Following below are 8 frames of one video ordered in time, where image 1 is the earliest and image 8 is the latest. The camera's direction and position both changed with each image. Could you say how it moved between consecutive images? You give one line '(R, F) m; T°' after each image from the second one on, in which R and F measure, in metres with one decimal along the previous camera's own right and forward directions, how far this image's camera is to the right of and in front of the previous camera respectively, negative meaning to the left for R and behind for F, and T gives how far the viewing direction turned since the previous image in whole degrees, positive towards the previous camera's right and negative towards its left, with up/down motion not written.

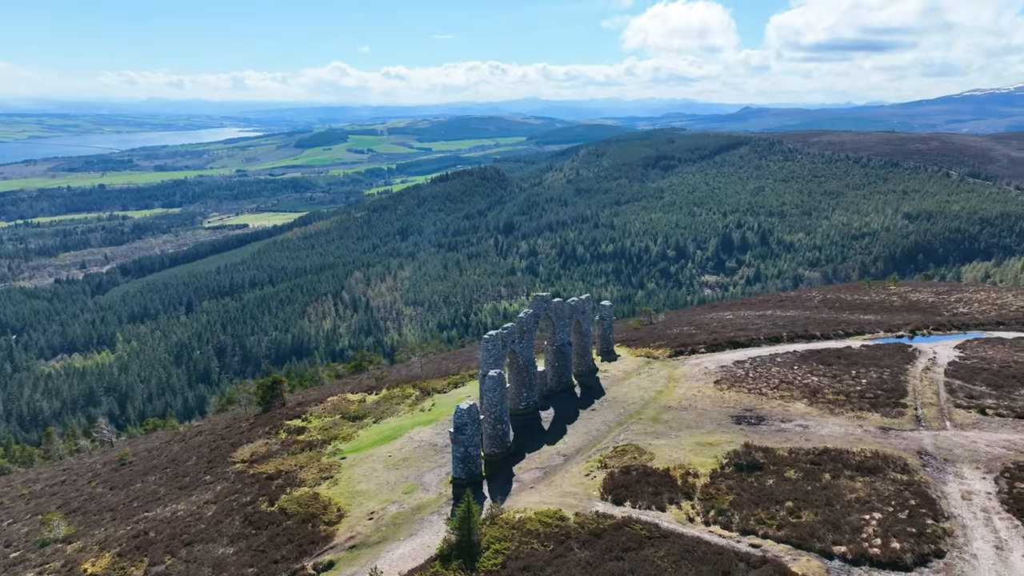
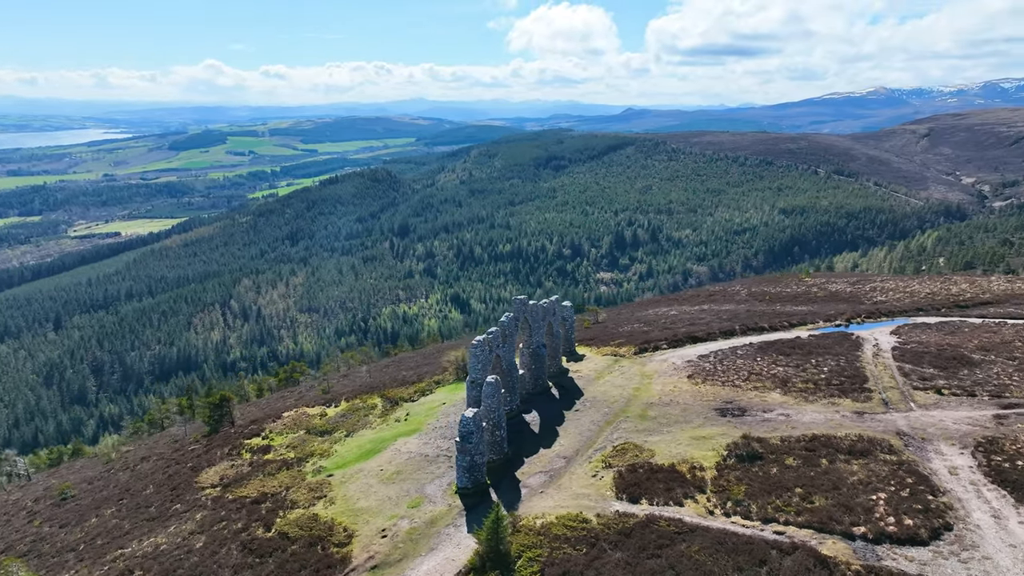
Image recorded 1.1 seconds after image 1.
(-5.7, +0.7) m; +8°
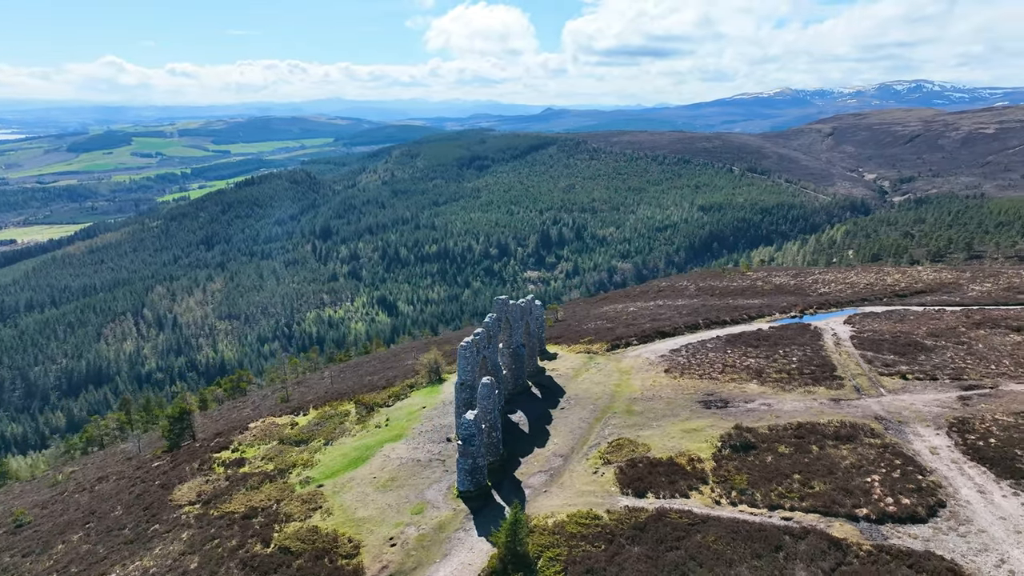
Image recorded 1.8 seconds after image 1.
(-3.9, +0.3) m; +6°
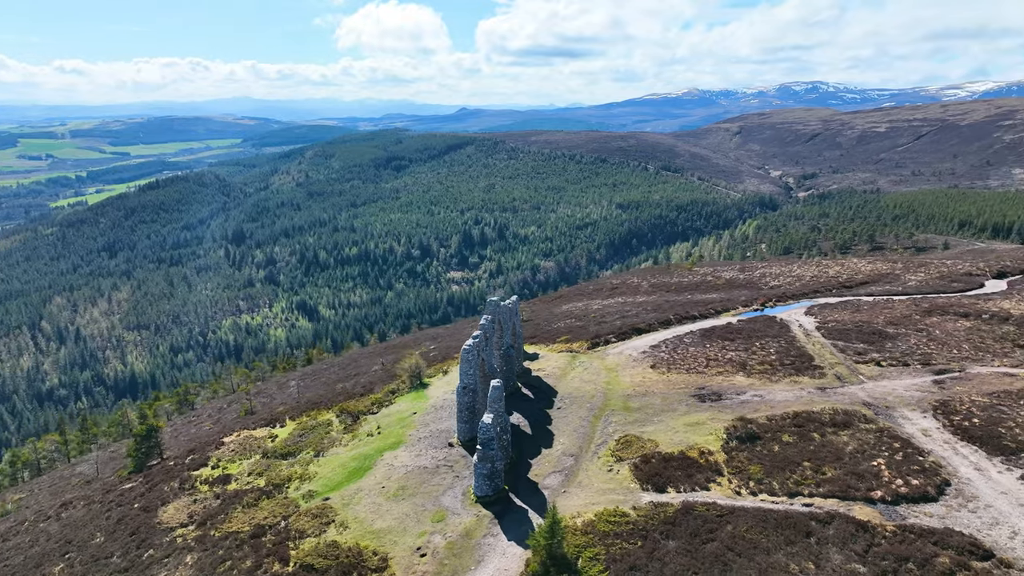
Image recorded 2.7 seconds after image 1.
(-4.9, +0.4) m; +6°
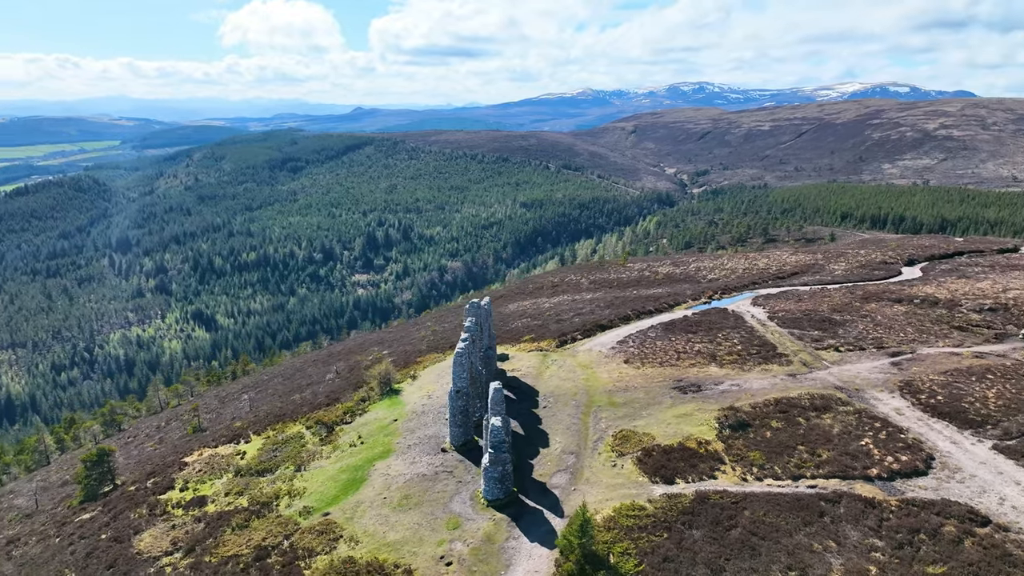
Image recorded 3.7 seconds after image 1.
(-5.3, +0.5) m; +8°
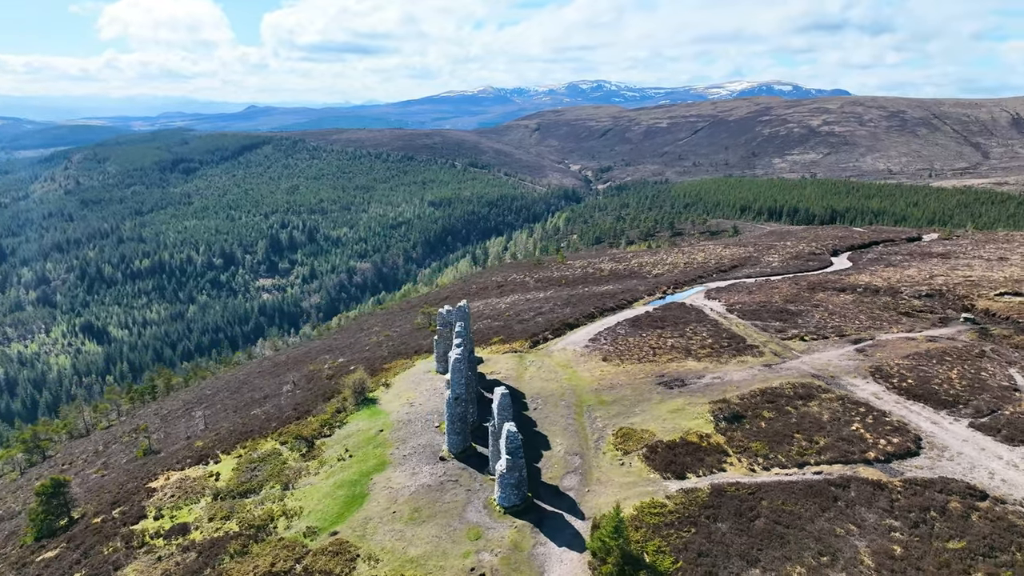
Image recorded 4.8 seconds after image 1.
(-5.3, +0.8) m; +7°
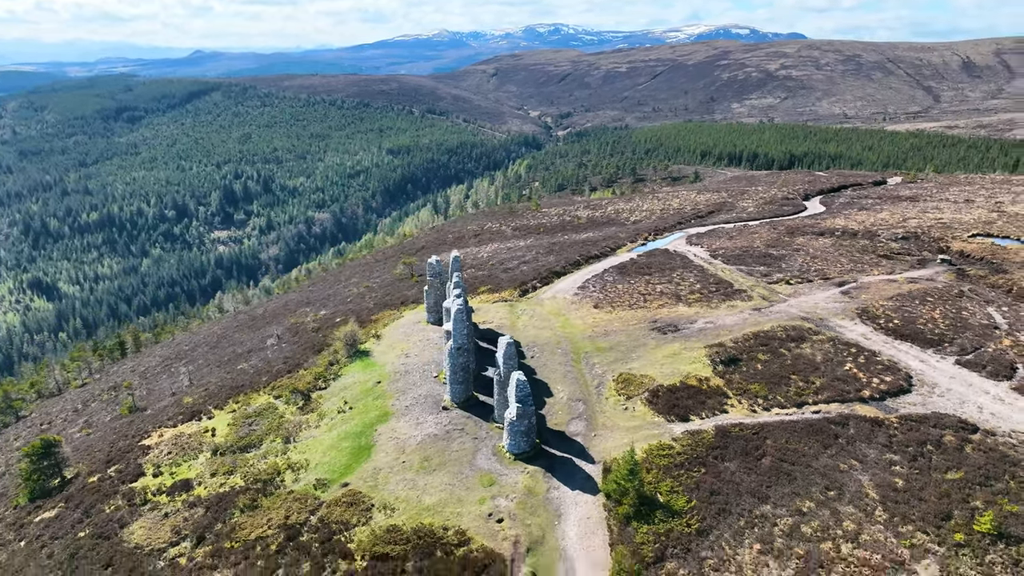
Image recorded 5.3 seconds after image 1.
(-2.4, +0.3) m; +3°
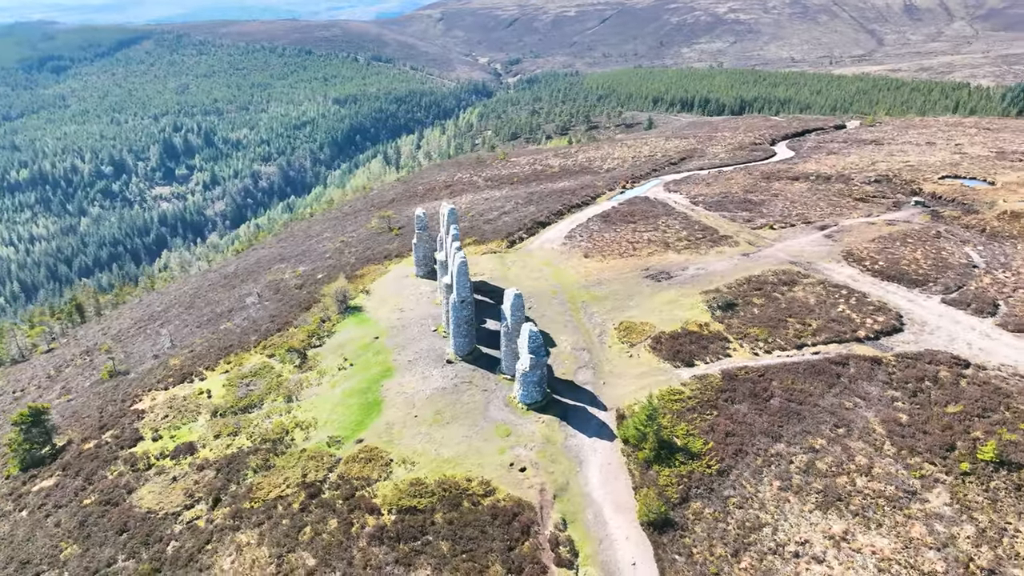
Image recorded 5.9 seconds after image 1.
(-3.0, +0.2) m; +4°
